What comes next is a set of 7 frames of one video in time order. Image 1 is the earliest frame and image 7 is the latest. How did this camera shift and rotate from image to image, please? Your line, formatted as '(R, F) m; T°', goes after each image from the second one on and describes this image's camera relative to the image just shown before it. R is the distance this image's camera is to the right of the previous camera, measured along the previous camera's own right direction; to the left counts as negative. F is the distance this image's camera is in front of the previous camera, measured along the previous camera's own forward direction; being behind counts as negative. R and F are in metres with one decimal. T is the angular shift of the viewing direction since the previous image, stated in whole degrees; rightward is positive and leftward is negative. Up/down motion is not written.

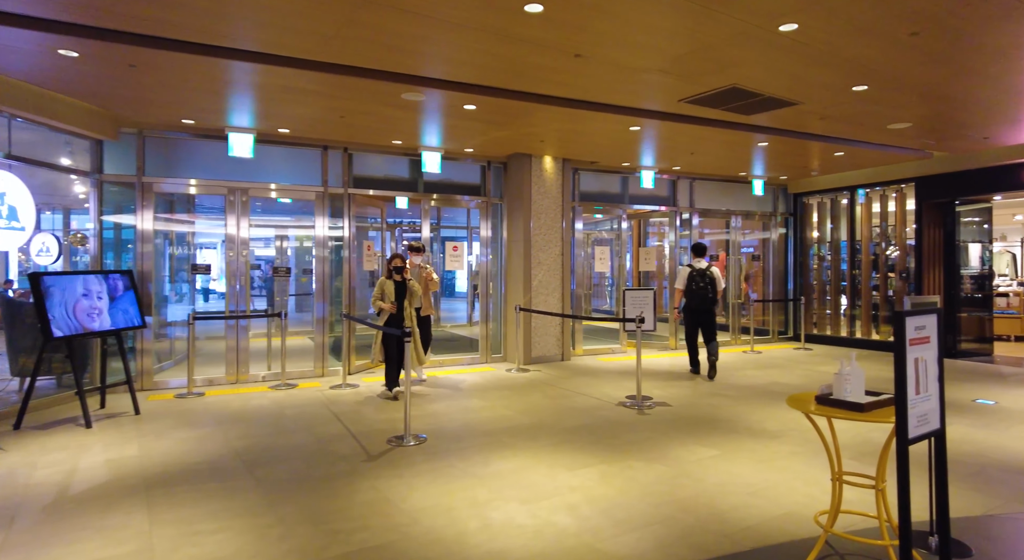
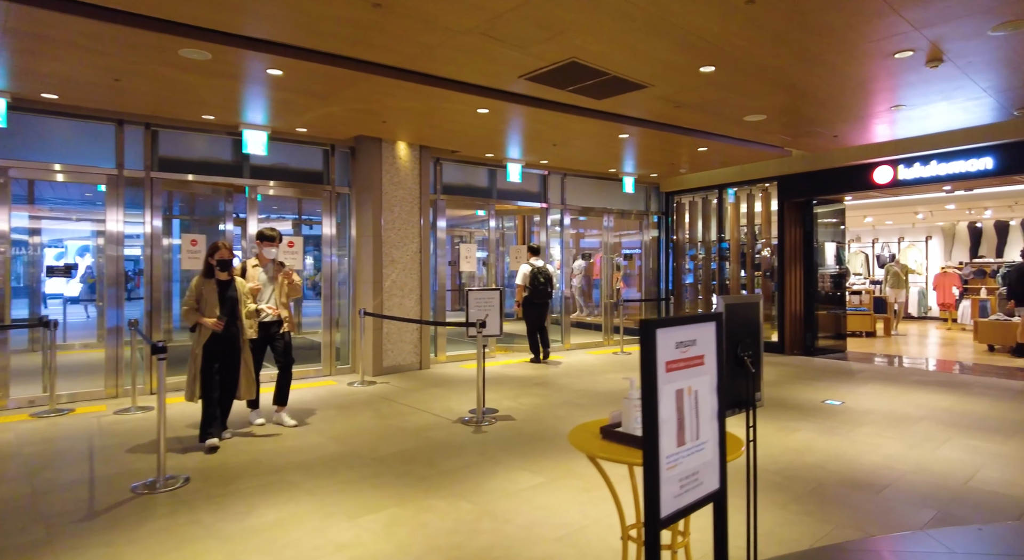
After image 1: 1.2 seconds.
(+0.7, +0.7) m; +9°
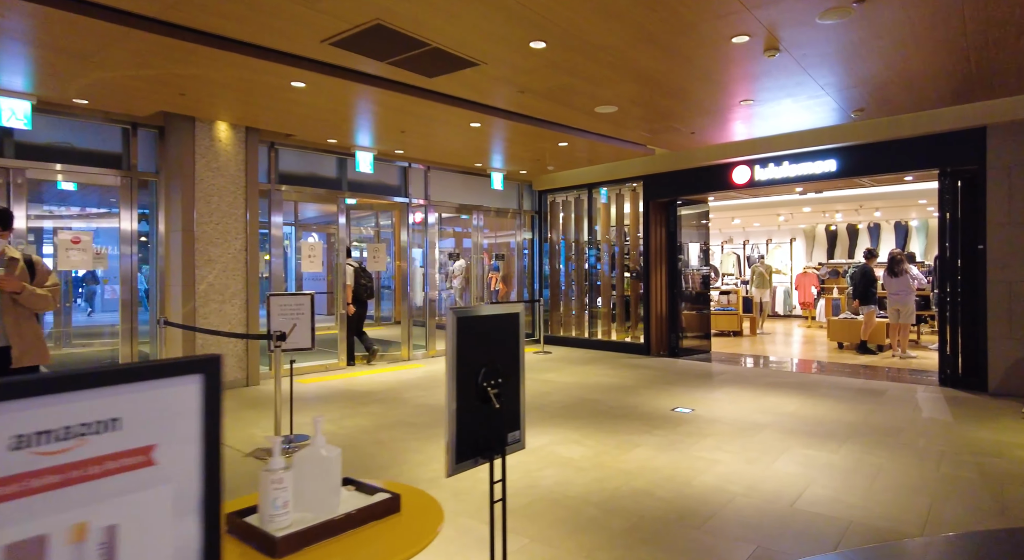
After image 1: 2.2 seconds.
(+0.7, +0.6) m; +9°
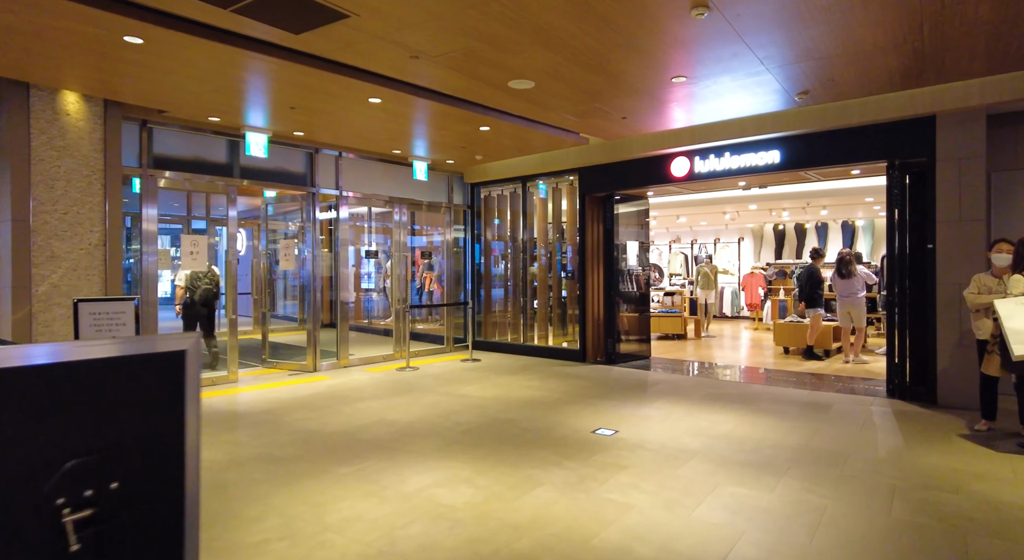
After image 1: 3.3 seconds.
(+0.5, +0.8) m; +4°
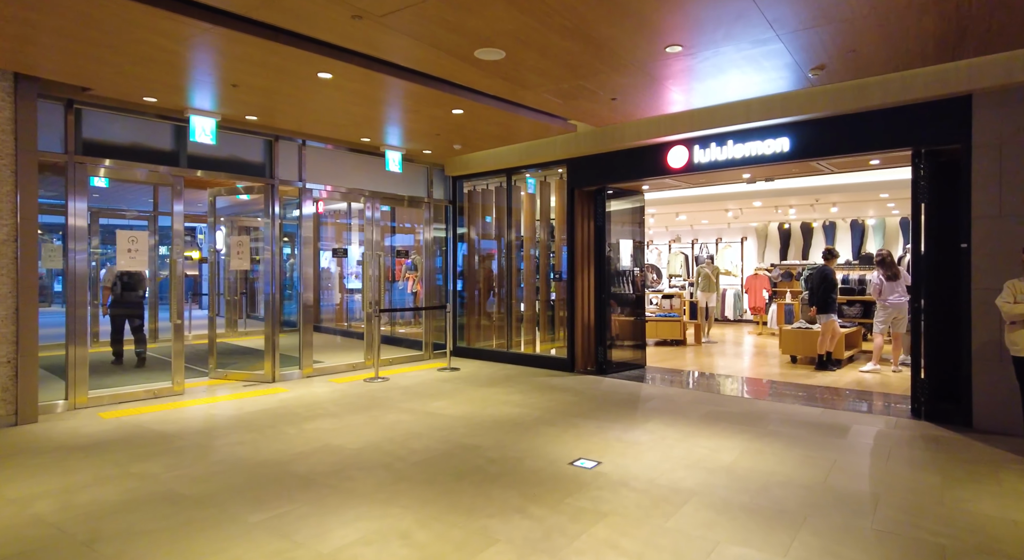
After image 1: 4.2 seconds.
(+0.3, +0.8) m; 0°
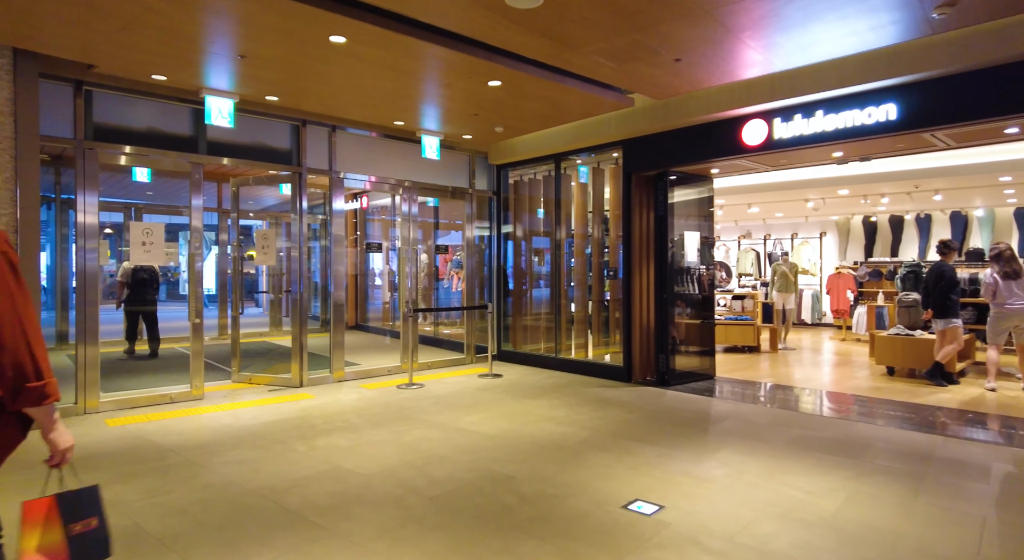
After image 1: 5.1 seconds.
(+0.1, +0.8) m; -5°
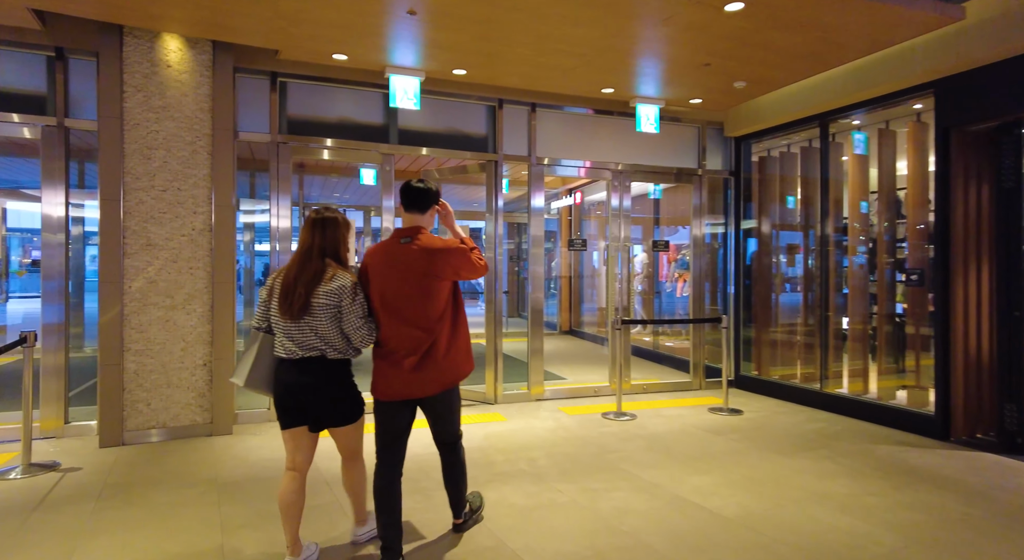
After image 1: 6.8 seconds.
(-0.1, +1.3) m; -21°
